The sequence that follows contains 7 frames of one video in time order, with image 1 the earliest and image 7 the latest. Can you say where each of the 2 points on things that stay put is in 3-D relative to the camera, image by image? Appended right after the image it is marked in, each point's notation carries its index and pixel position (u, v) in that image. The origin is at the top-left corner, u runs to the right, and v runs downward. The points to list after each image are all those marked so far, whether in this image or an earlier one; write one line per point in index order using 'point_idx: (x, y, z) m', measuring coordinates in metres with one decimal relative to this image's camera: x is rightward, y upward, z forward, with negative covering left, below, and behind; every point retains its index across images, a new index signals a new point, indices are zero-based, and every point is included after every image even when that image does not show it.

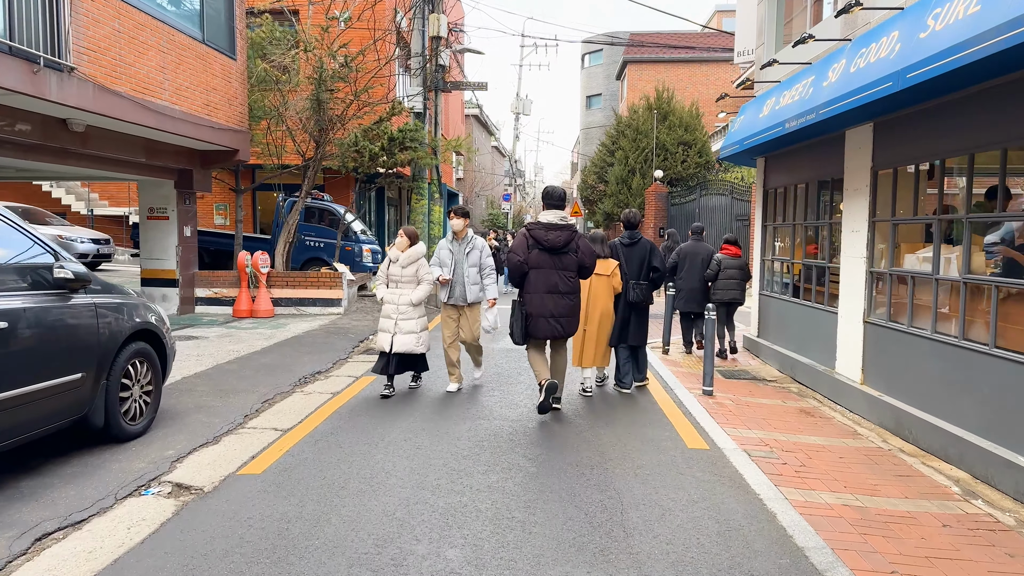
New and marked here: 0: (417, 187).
0: (-1.8, +2.0, +14.2) m
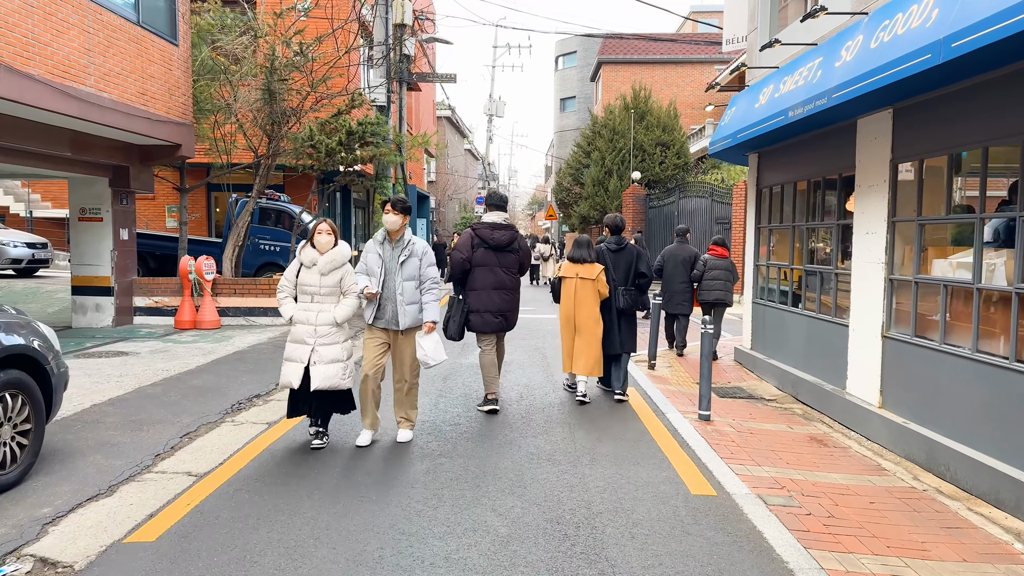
0: (-2.4, +1.8, +13.1) m
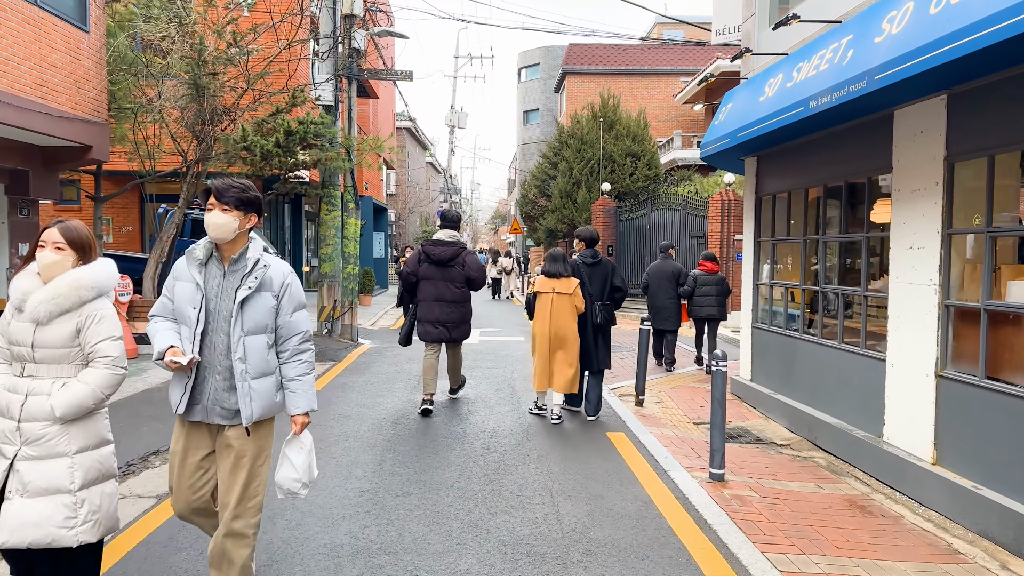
0: (-3.0, +1.5, +11.7) m
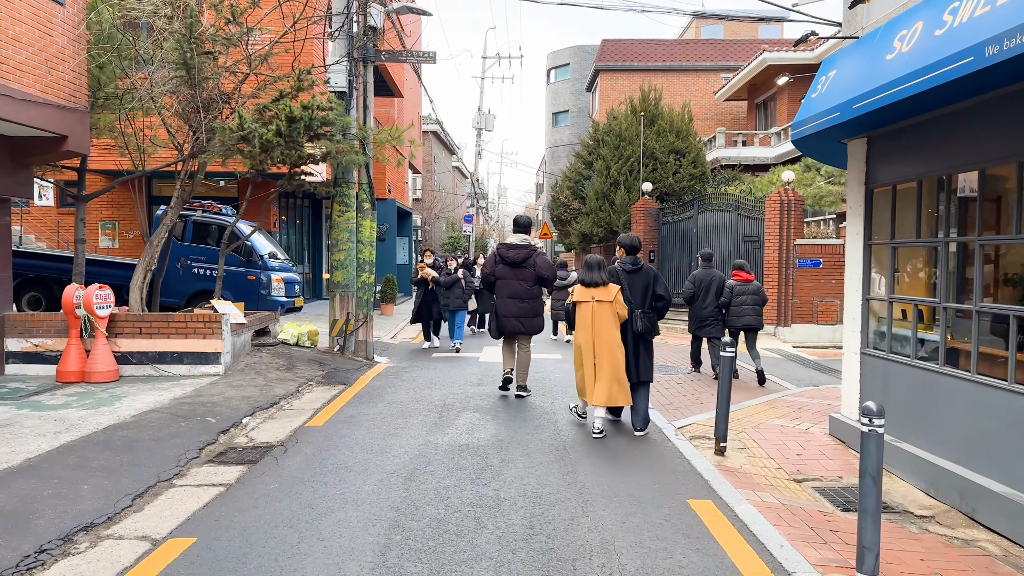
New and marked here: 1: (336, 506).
0: (-2.4, +1.3, +10.3) m
1: (-1.1, -1.4, +4.6) m
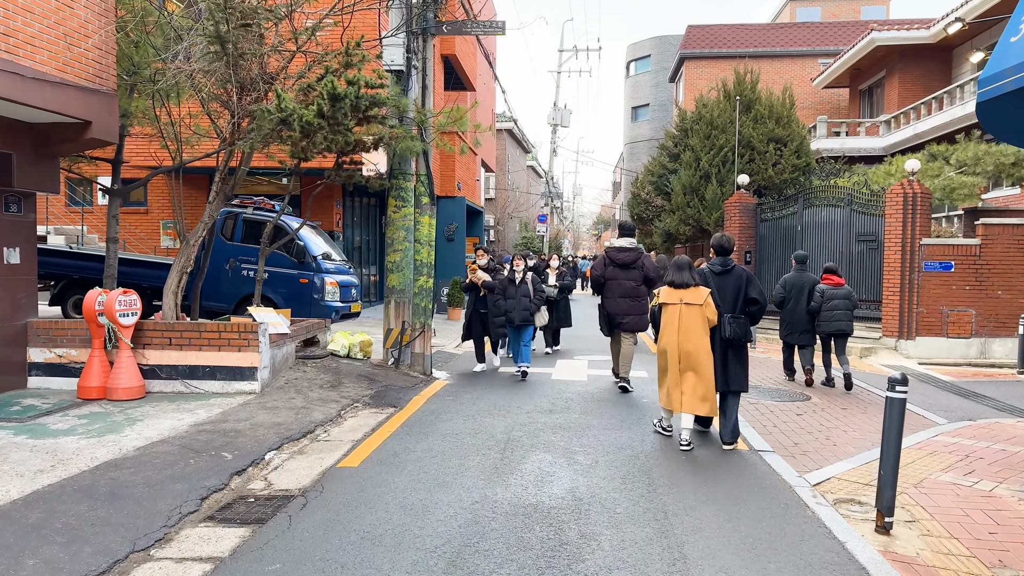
0: (-1.5, +1.3, +9.1) m
1: (-0.7, -1.4, +3.2) m
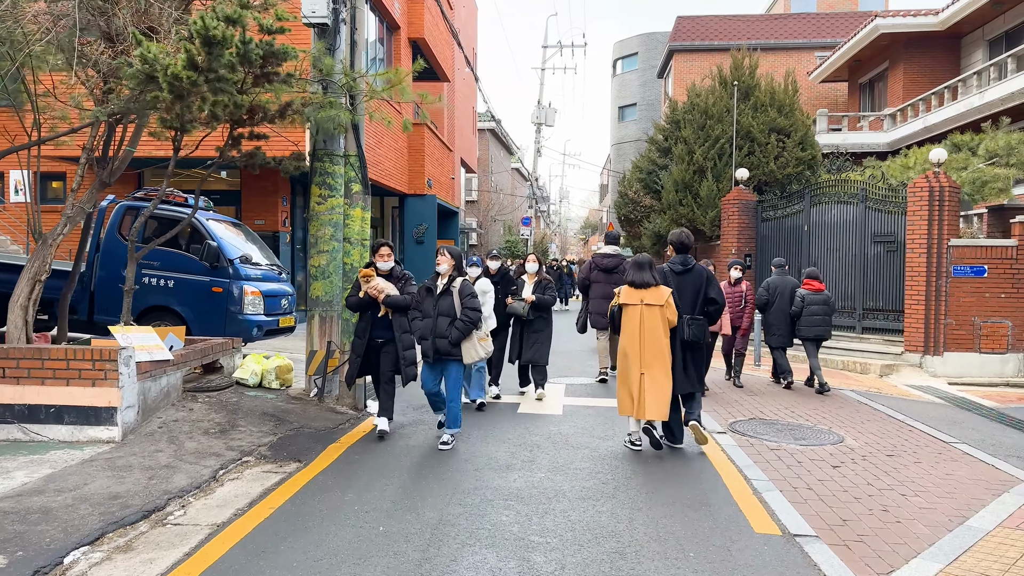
0: (-1.9, +1.2, +7.2) m
1: (-1.1, -1.5, +1.4) m
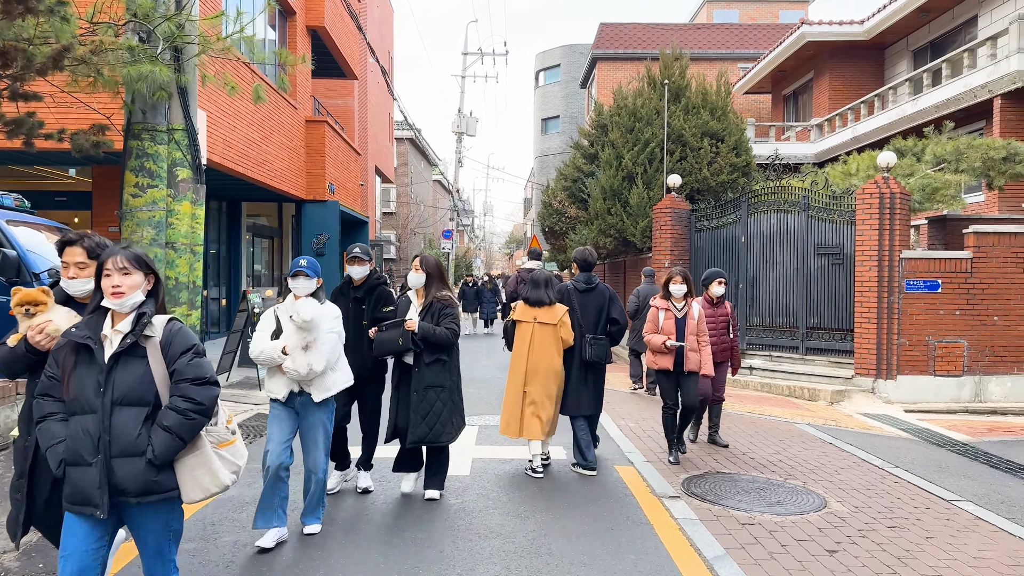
0: (-2.7, +1.0, +5.3) m
1: (-1.3, -1.6, -0.5) m
